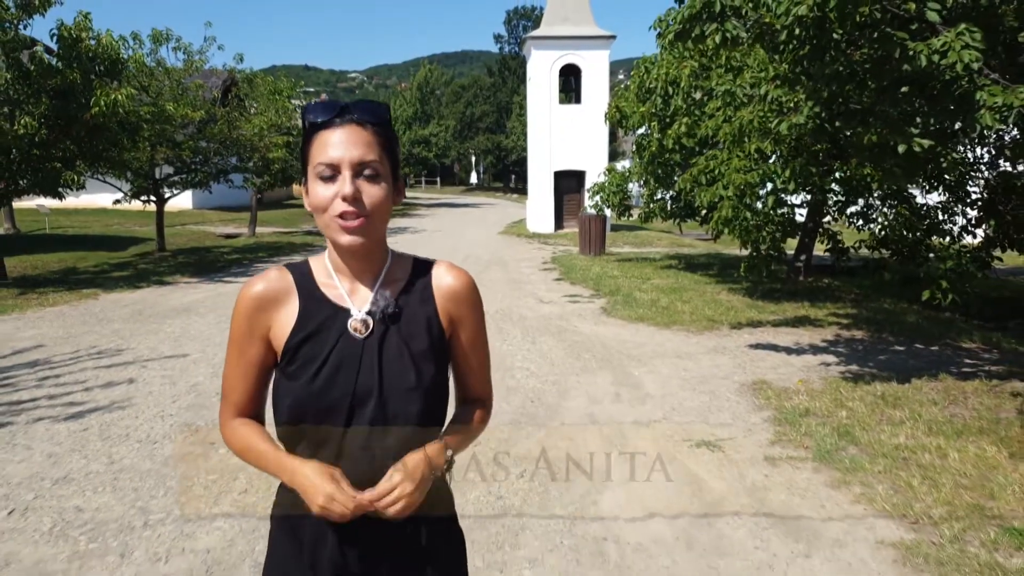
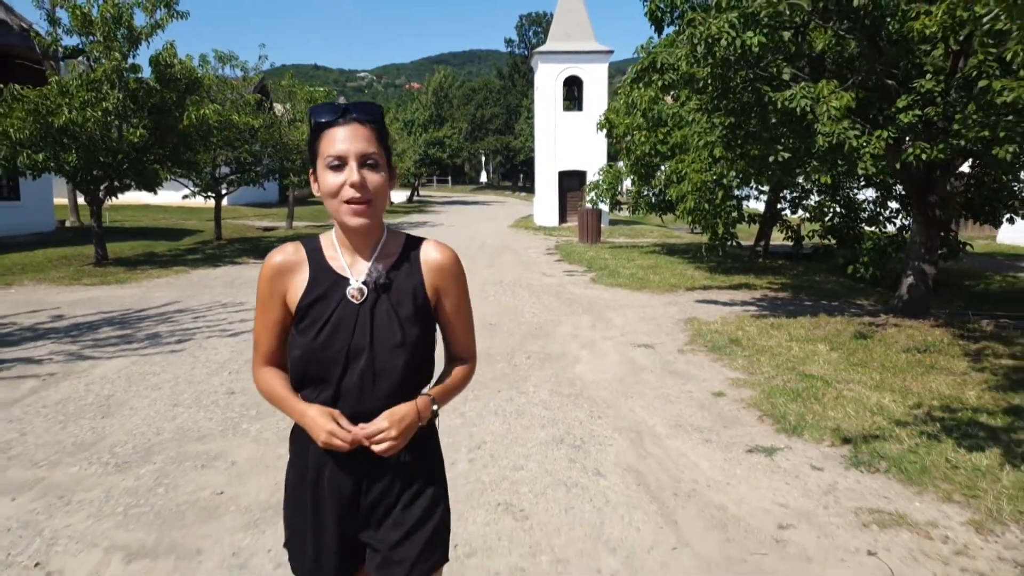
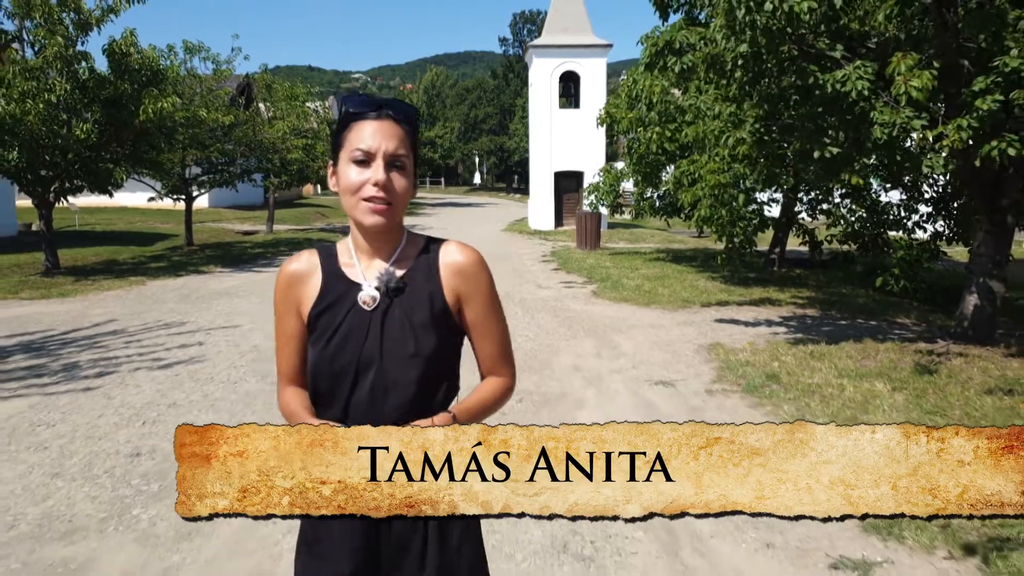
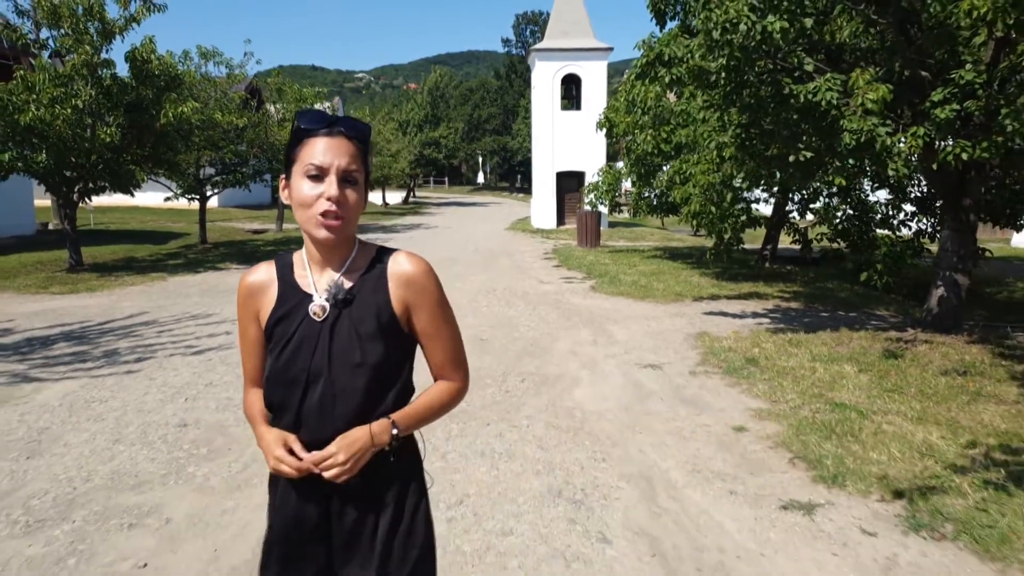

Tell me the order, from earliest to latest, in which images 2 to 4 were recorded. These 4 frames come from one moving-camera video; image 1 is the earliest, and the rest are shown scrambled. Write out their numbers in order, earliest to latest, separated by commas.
3, 4, 2
